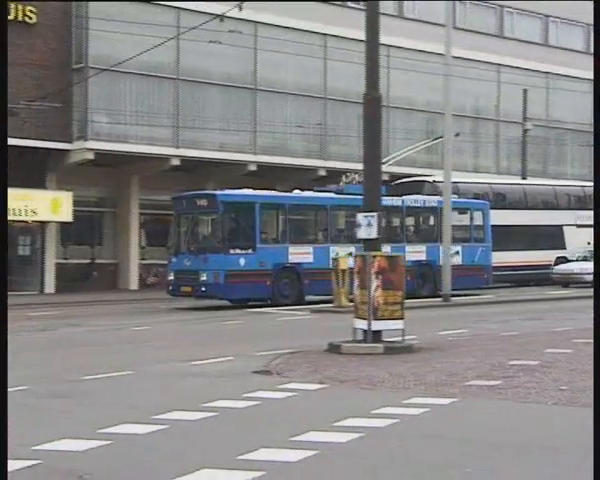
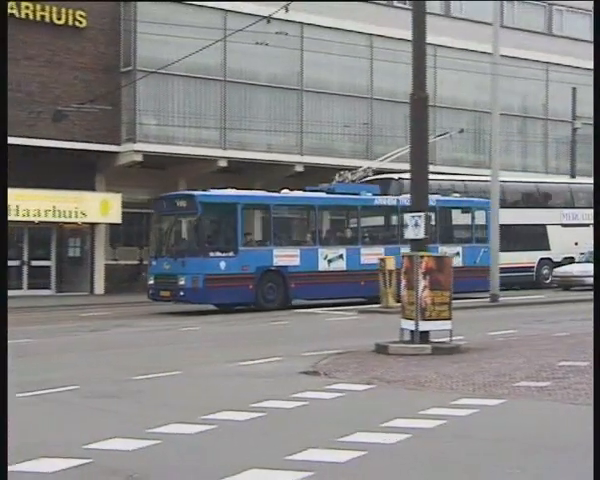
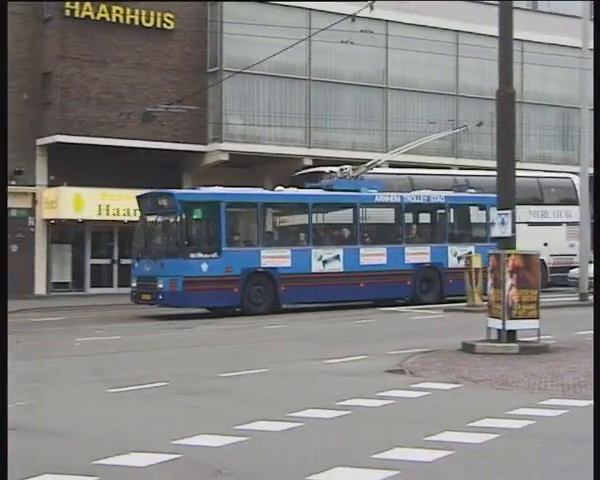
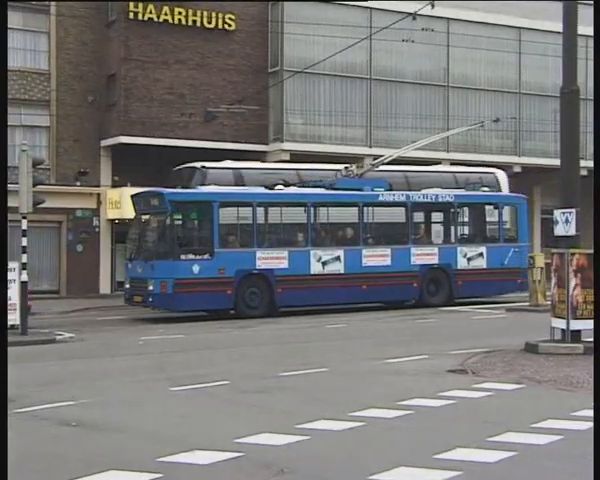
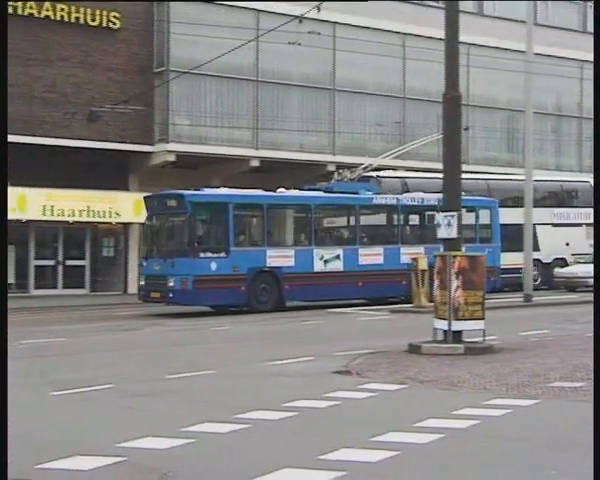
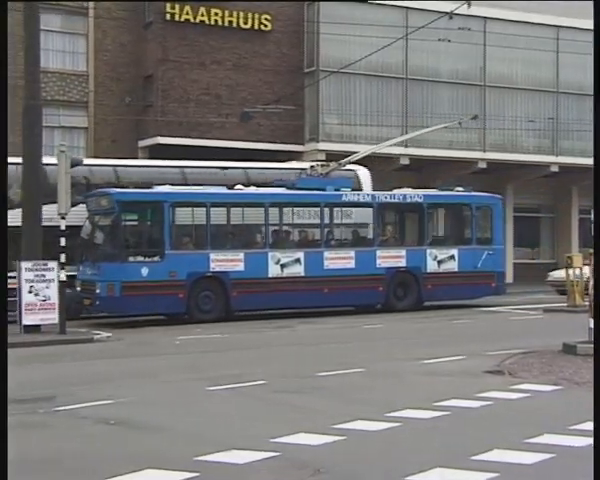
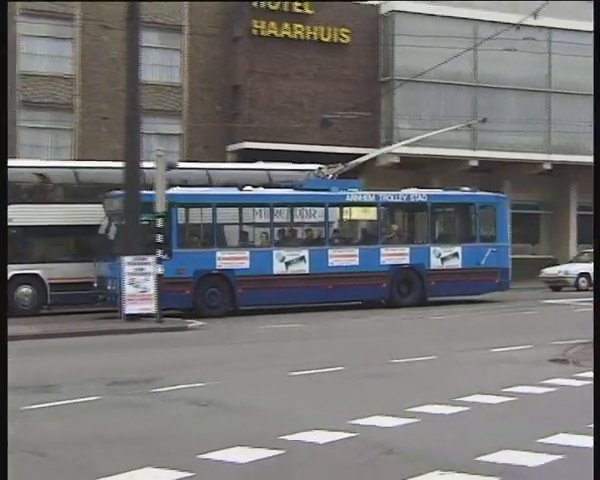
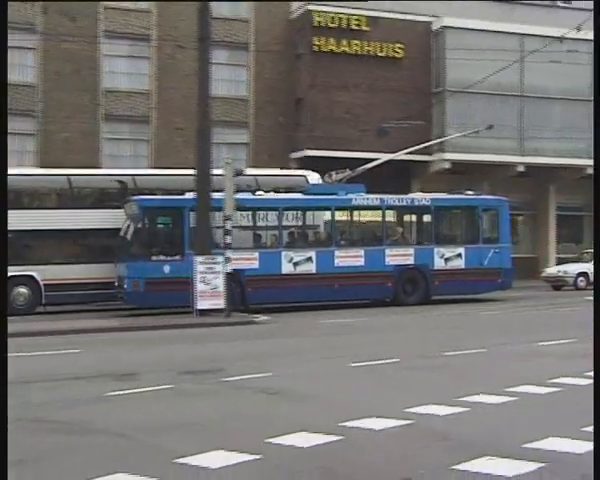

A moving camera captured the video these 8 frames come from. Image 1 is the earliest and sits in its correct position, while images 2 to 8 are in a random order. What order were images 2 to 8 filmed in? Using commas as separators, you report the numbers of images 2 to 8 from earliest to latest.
2, 5, 3, 4, 6, 7, 8
